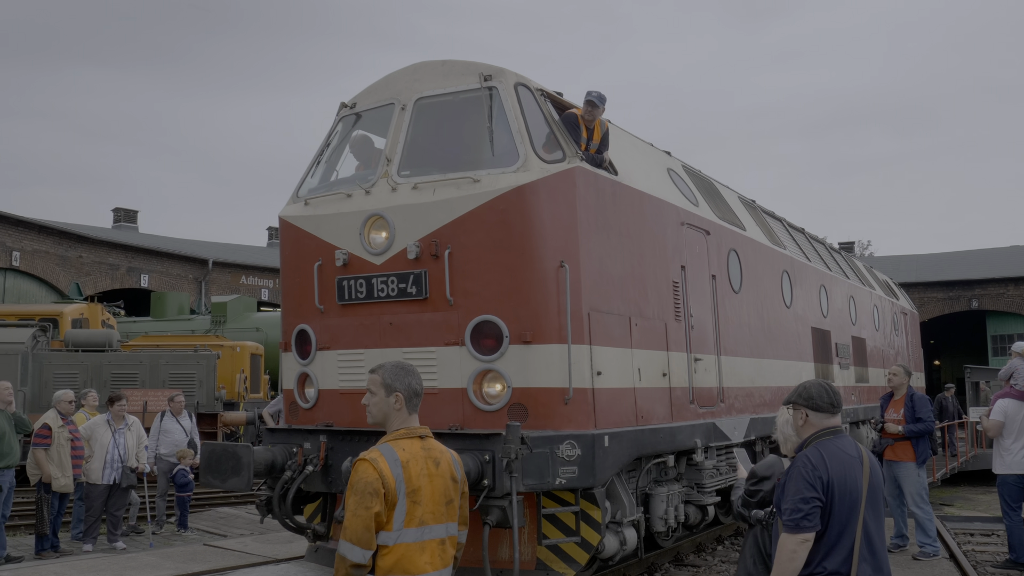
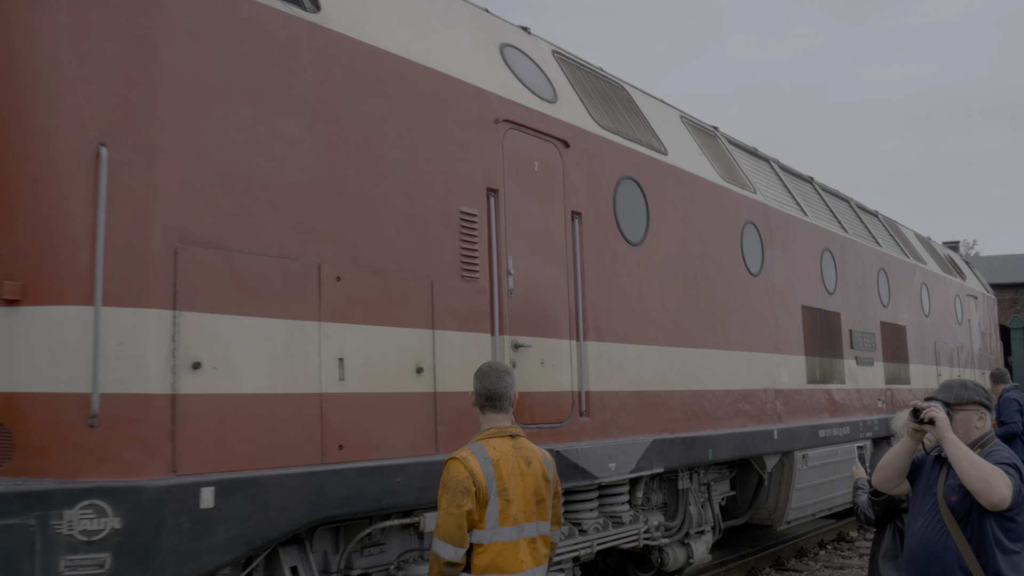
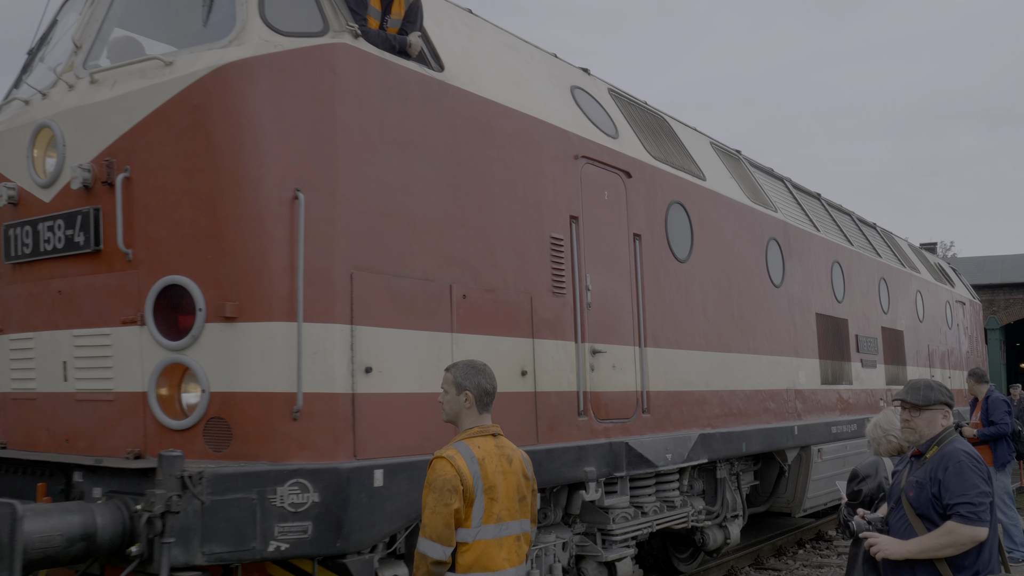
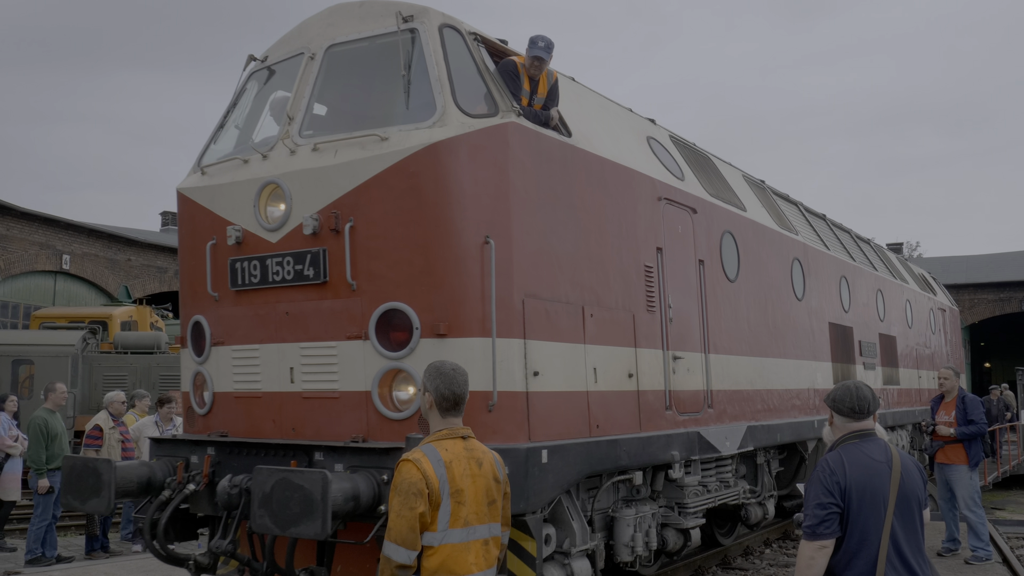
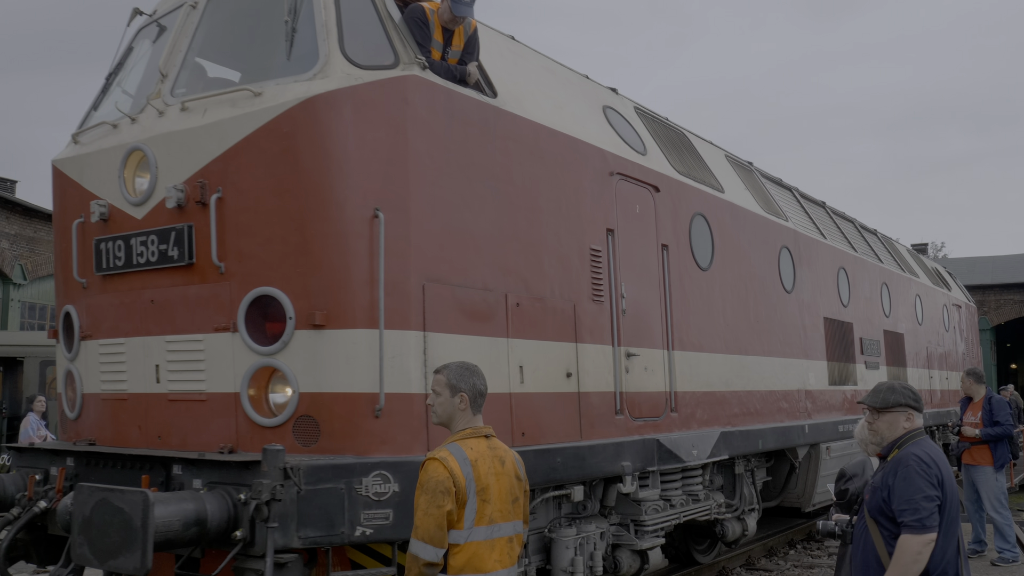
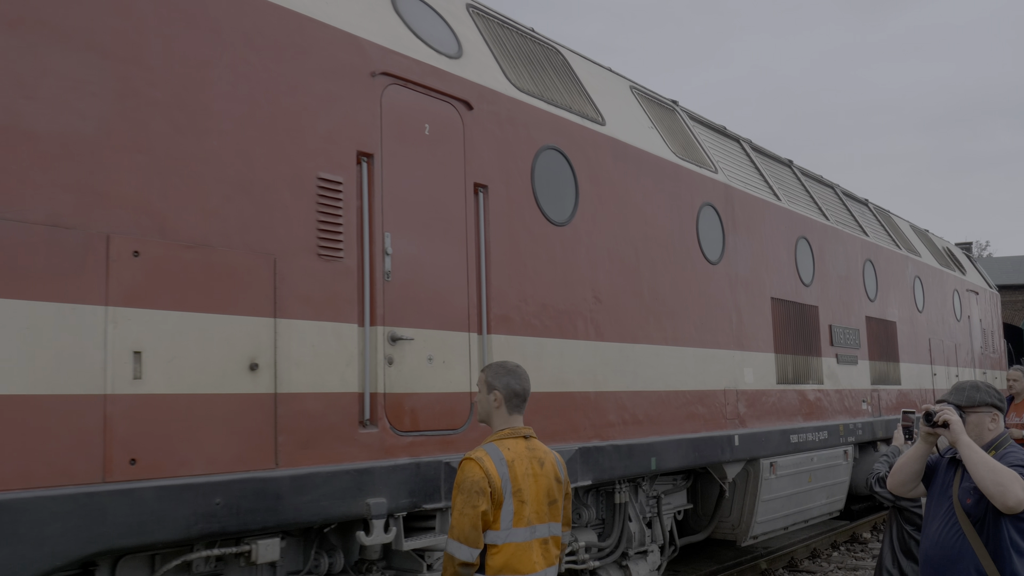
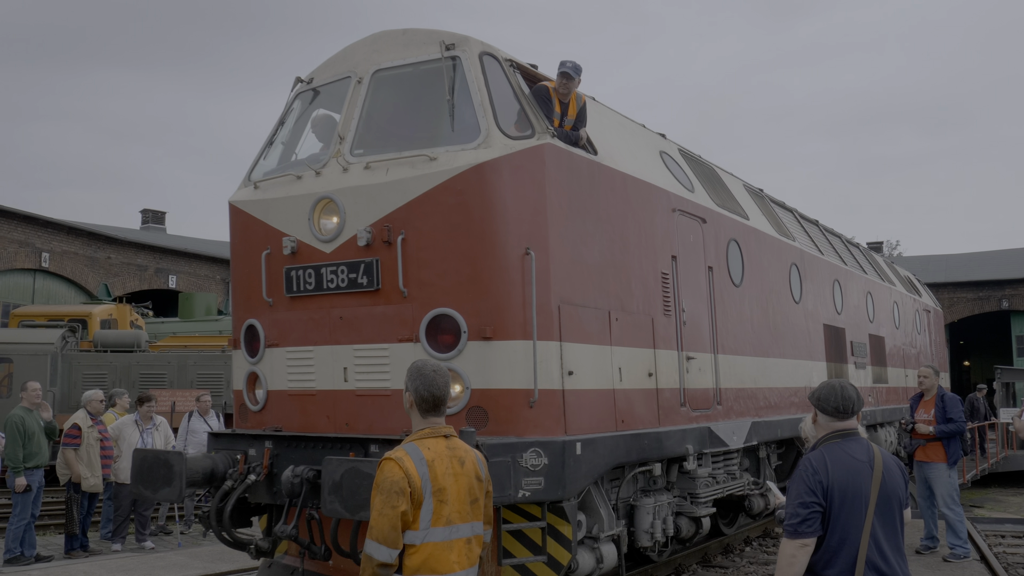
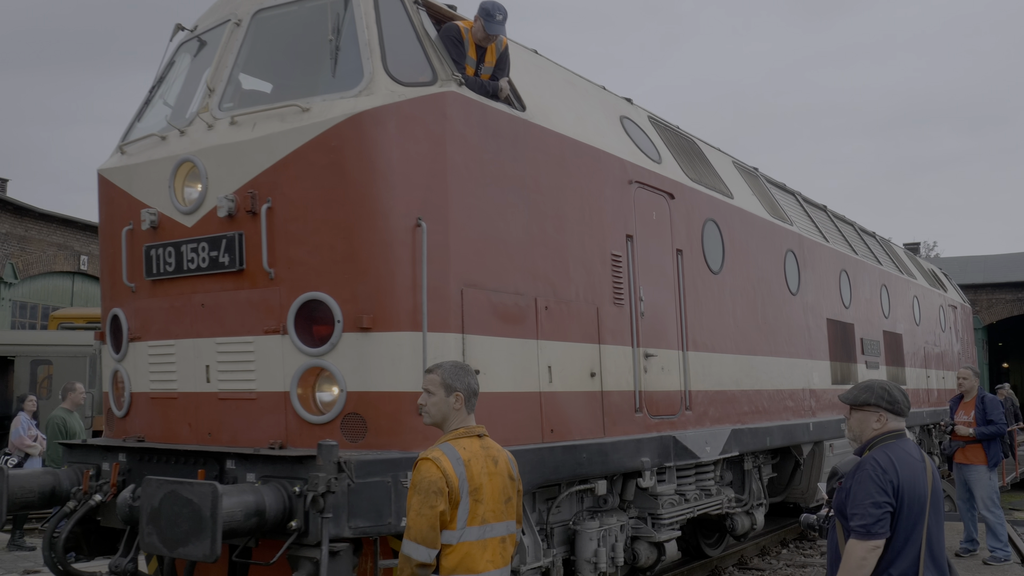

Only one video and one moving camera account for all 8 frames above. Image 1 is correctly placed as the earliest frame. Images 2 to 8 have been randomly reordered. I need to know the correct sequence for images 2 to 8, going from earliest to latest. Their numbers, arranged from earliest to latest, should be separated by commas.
7, 4, 8, 5, 3, 2, 6
